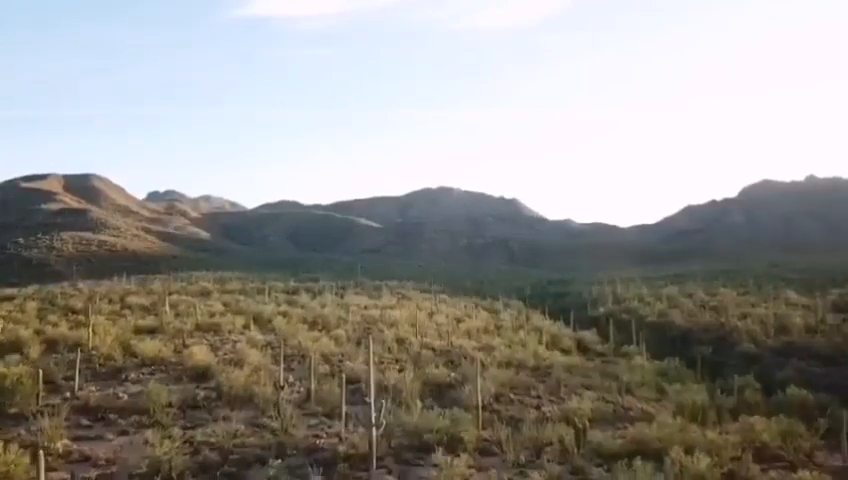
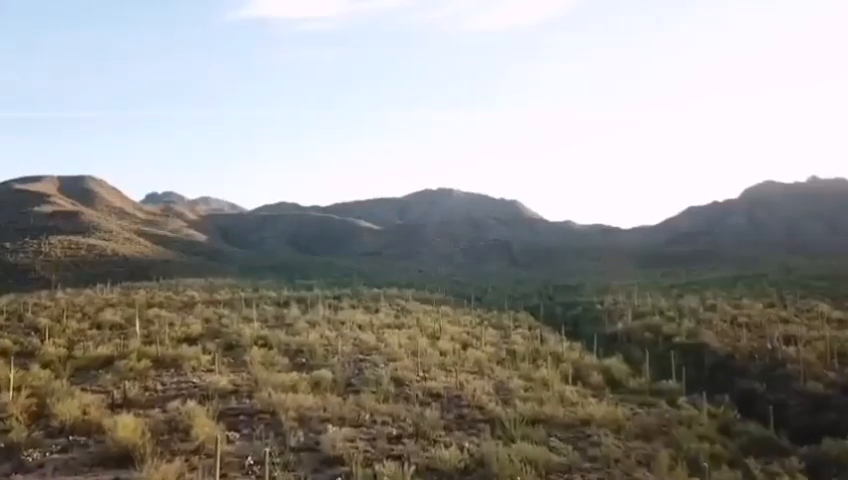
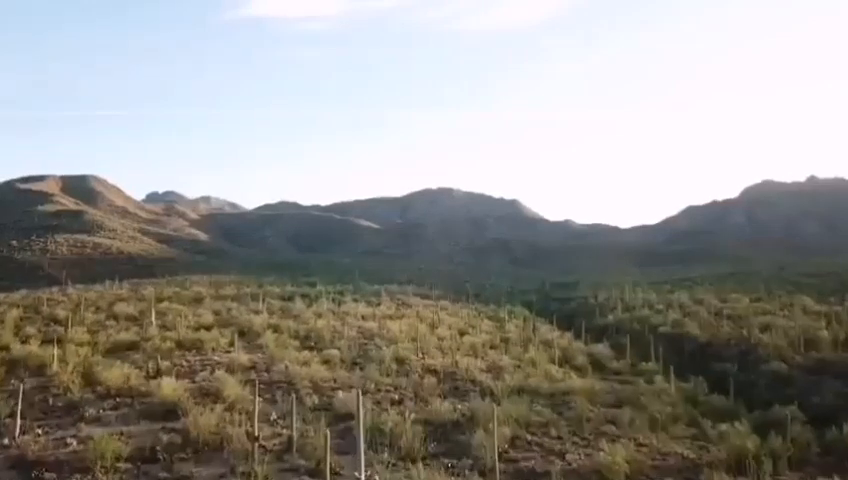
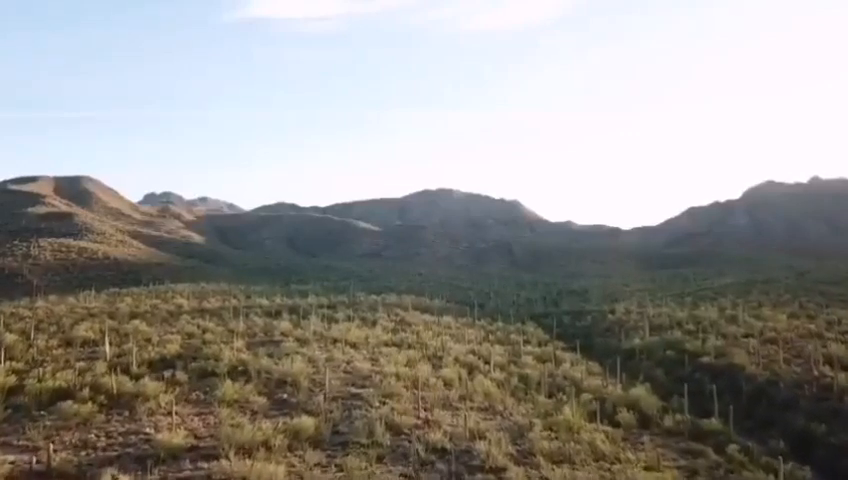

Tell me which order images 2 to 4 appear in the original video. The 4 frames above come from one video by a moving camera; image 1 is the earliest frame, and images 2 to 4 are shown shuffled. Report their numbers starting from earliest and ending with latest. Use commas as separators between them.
3, 2, 4
